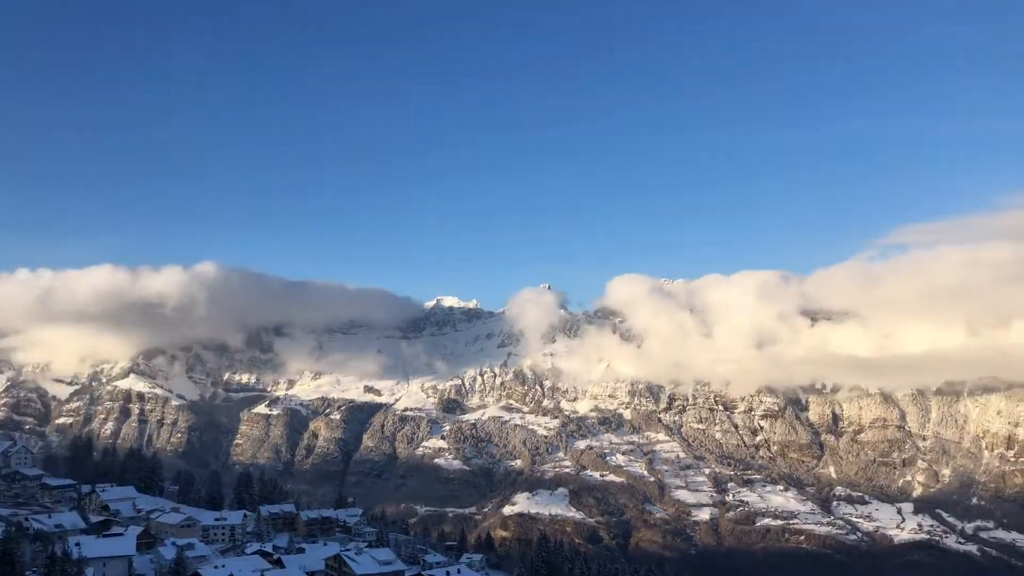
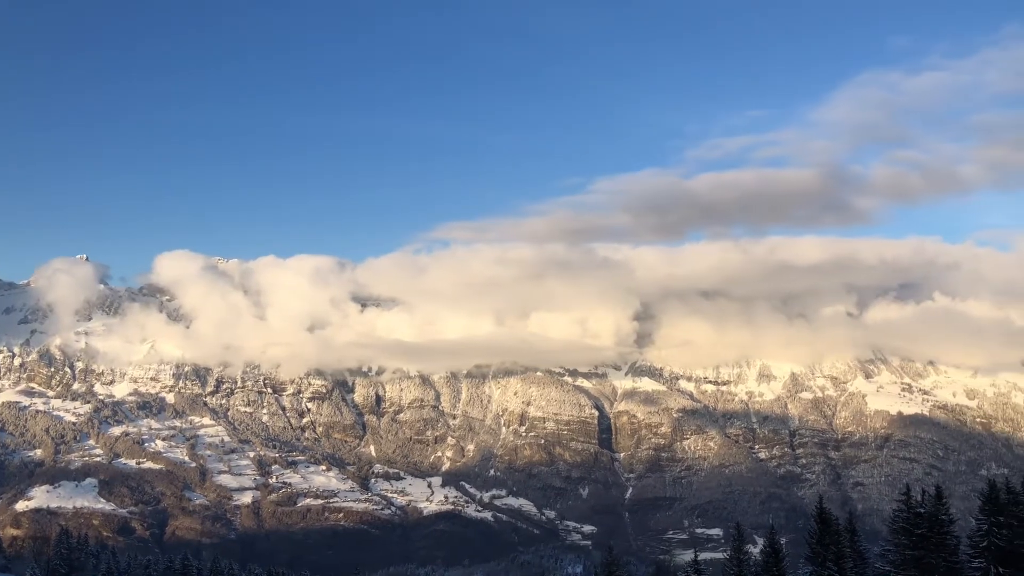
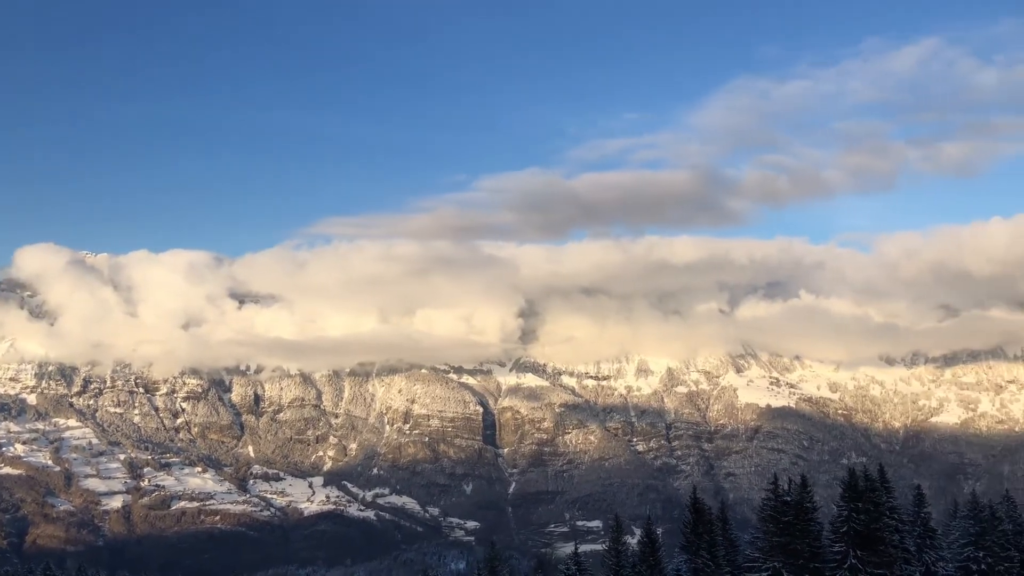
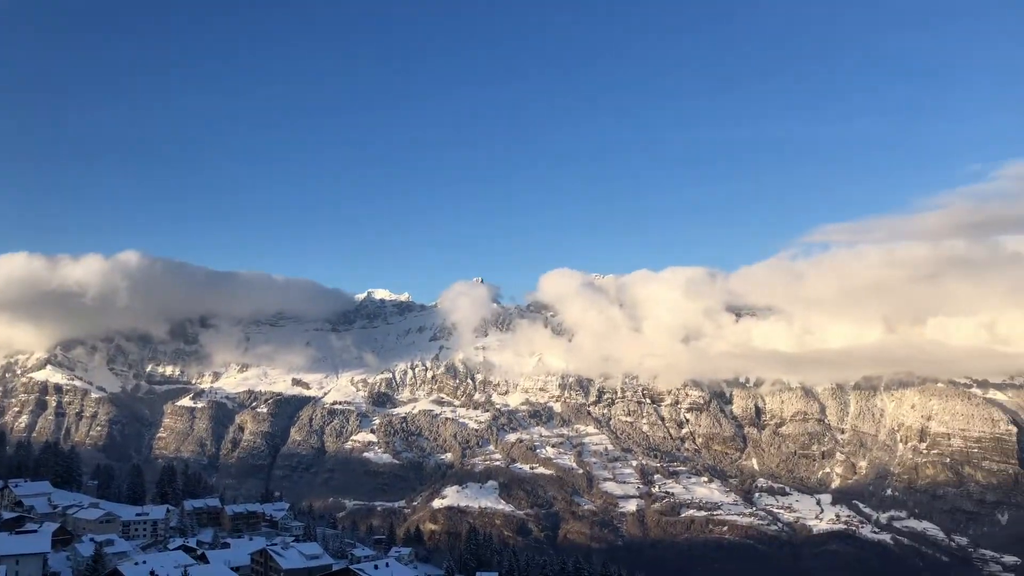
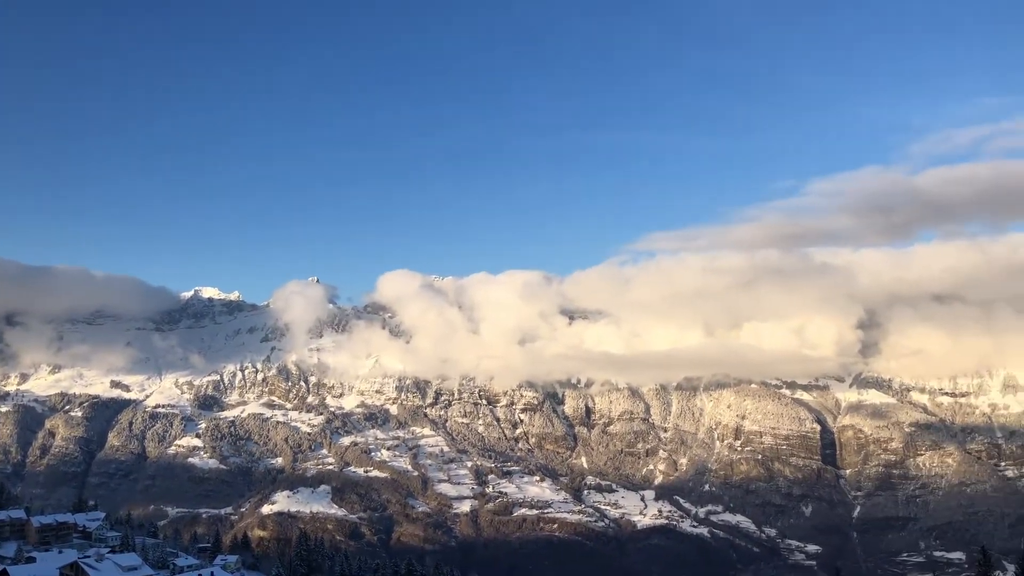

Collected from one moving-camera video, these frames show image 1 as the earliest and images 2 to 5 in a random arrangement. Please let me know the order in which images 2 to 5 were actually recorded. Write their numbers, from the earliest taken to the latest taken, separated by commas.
4, 5, 2, 3
